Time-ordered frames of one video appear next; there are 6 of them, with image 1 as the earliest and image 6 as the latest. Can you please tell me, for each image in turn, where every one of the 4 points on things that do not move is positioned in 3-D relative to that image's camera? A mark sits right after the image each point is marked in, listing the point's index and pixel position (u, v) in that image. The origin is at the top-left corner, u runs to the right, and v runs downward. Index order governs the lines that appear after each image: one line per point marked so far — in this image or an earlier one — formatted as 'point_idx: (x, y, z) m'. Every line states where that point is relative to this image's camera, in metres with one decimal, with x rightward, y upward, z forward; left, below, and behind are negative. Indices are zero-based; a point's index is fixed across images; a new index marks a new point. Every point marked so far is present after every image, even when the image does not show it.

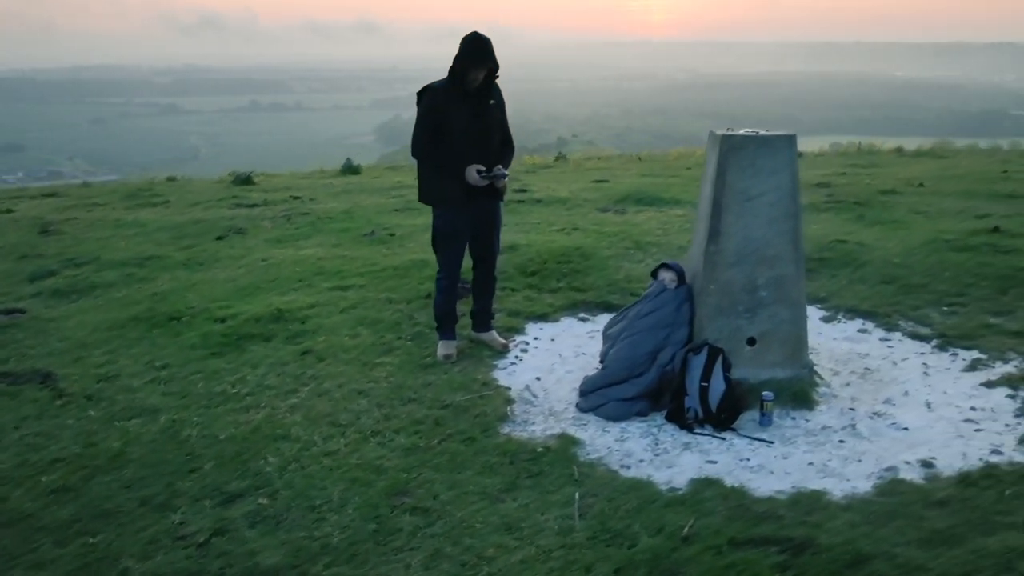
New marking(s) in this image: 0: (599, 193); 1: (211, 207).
0: (+1.1, +1.3, +10.9) m
1: (-4.1, +1.1, +11.2) m
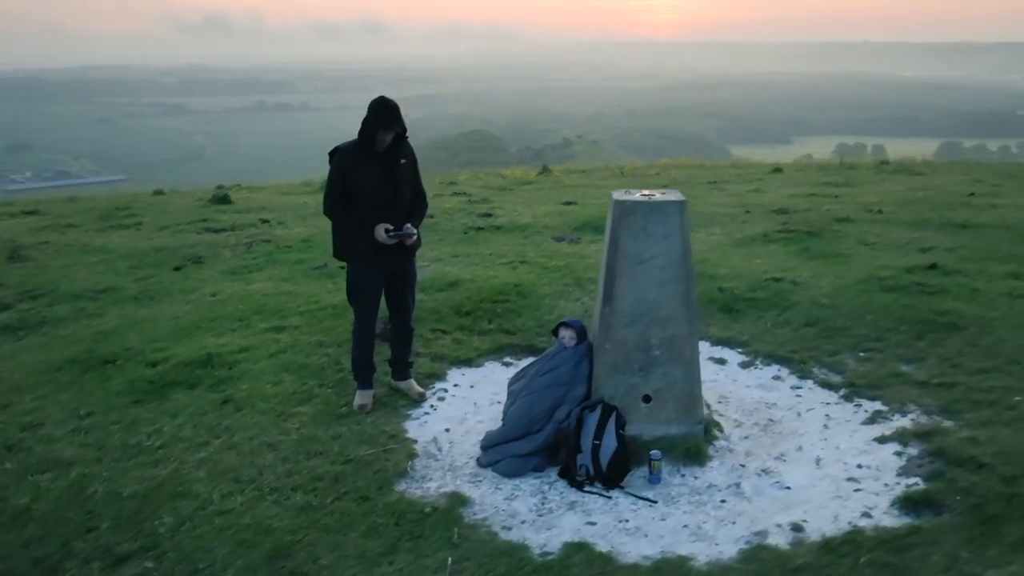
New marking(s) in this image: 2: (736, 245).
0: (+0.6, +0.9, +11.0) m
1: (-4.6, +0.8, +11.4) m
2: (+2.4, +0.5, +8.9) m
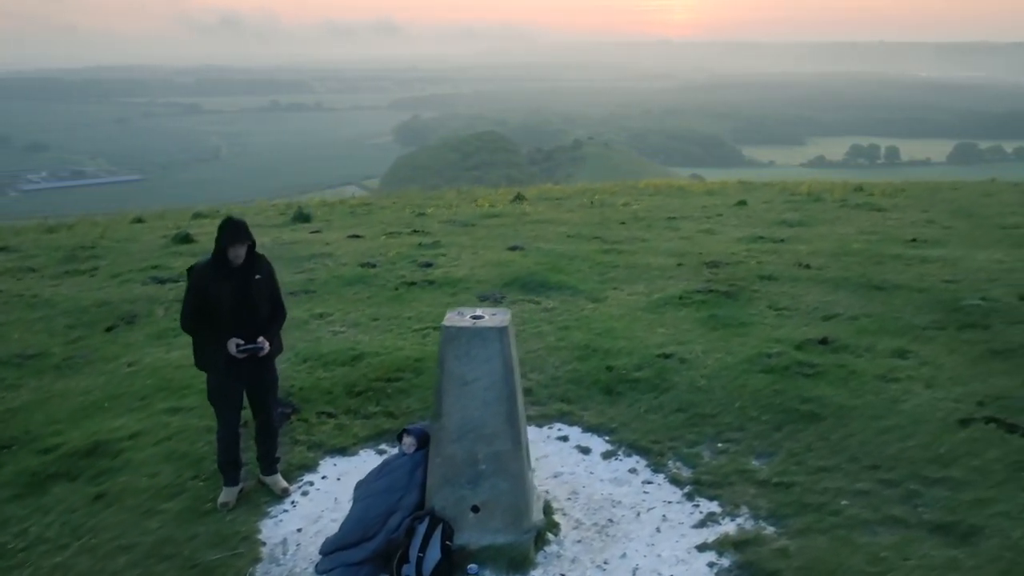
0: (-0.2, +0.2, +11.3) m
1: (-5.5, +0.1, +11.7) m
2: (+1.5, -0.2, +9.2) m
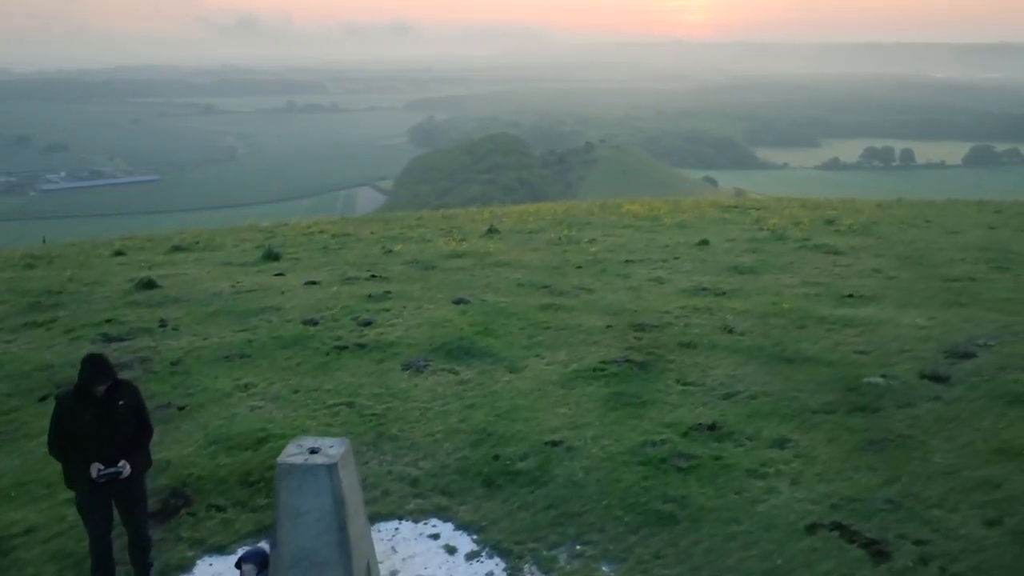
0: (-1.2, -0.6, +11.7) m
1: (-6.4, -0.7, +12.1) m
2: (+0.6, -1.1, +9.5) m
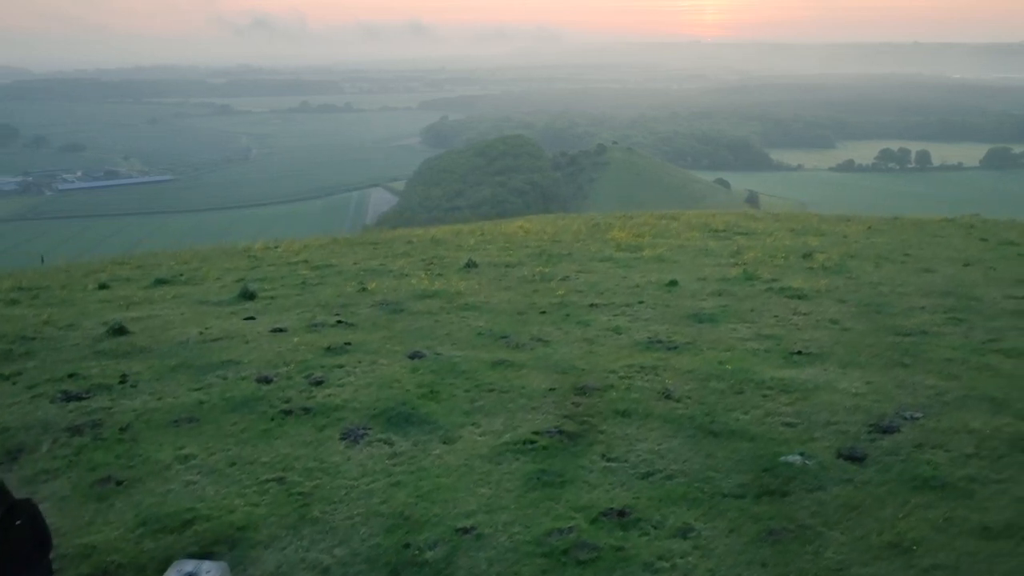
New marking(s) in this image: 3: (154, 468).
0: (-2.0, -1.5, +12.0) m
1: (-7.2, -1.6, +12.5) m
2: (-0.3, -2.0, +9.8) m
3: (-4.2, -2.1, +9.7) m
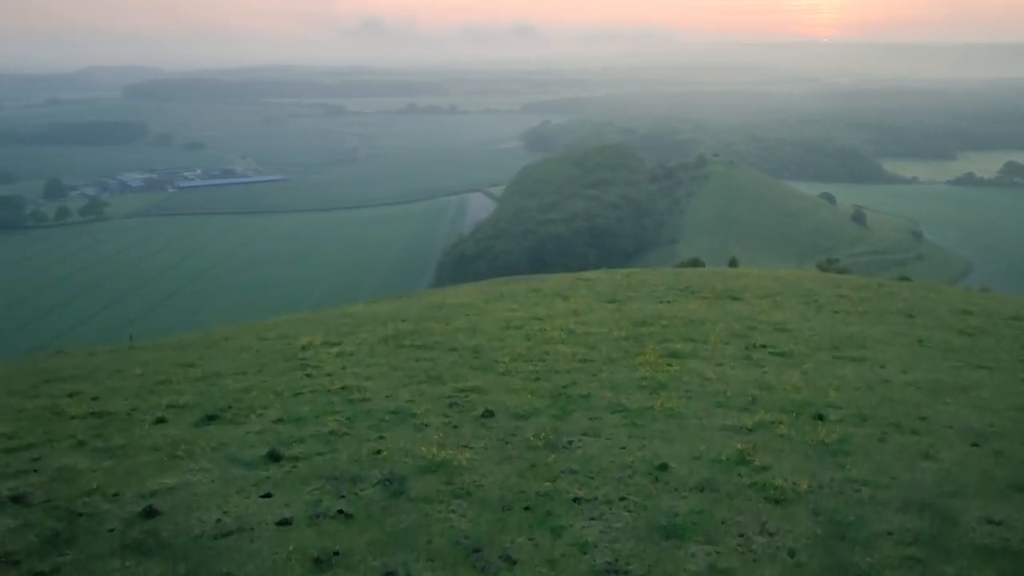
0: (-2.9, -5.8, +13.7) m
1: (-8.0, -5.7, +14.8) m
2: (-1.5, -6.3, +11.3) m
3: (-5.4, -6.3, +11.7) m
